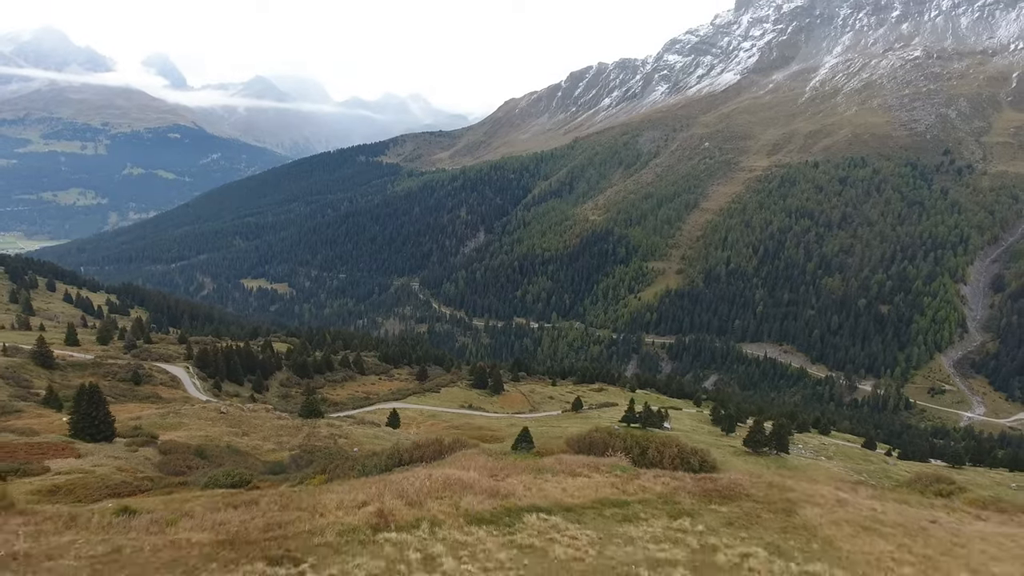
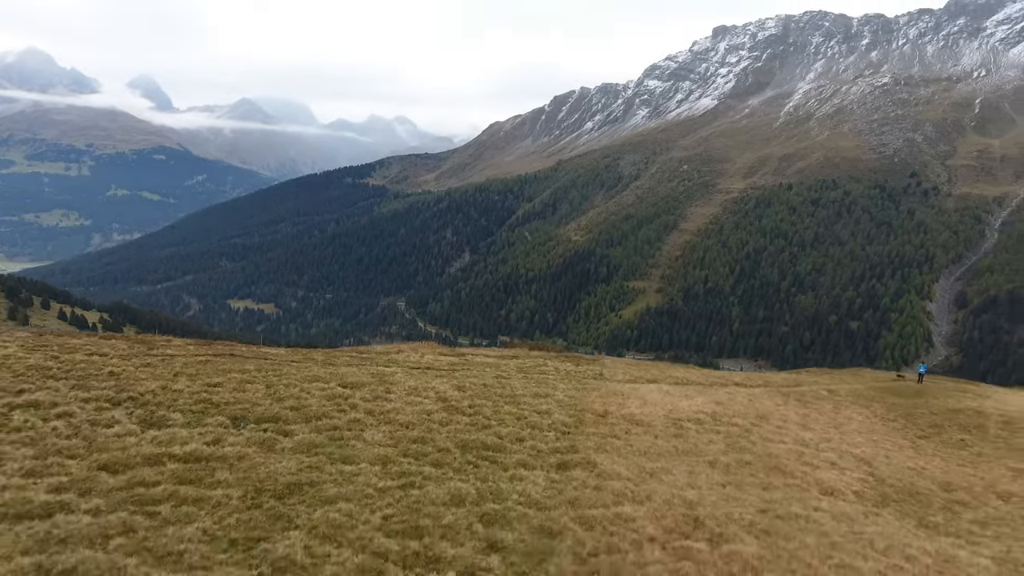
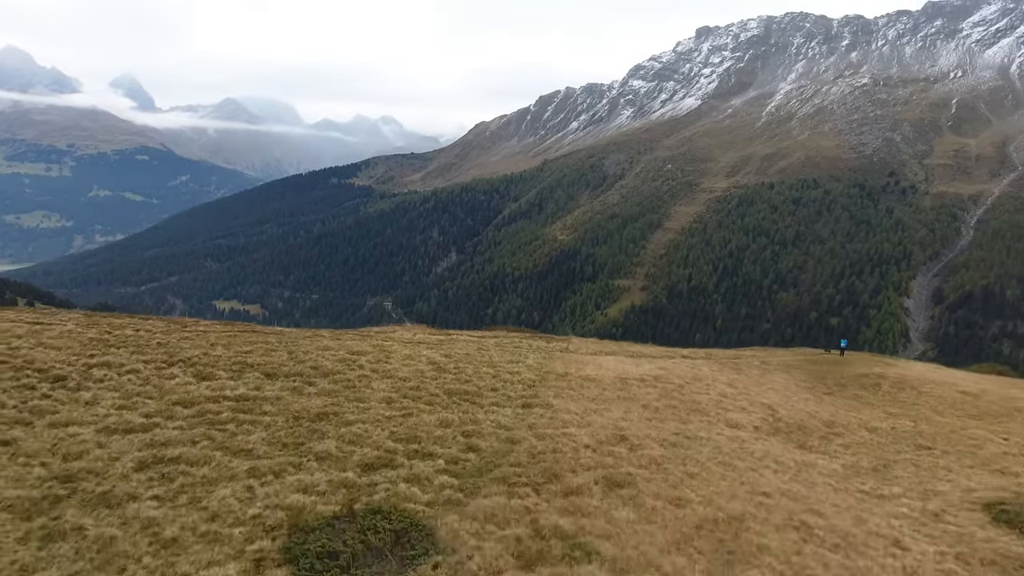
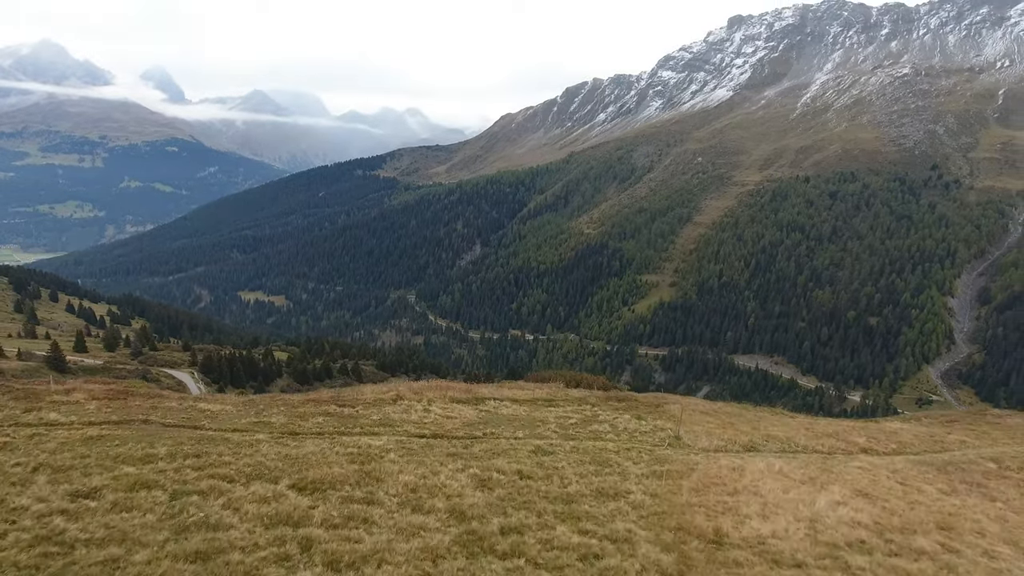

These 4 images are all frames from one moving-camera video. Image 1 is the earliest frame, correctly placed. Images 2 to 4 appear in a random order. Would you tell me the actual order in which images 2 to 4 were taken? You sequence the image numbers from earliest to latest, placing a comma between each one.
4, 2, 3
